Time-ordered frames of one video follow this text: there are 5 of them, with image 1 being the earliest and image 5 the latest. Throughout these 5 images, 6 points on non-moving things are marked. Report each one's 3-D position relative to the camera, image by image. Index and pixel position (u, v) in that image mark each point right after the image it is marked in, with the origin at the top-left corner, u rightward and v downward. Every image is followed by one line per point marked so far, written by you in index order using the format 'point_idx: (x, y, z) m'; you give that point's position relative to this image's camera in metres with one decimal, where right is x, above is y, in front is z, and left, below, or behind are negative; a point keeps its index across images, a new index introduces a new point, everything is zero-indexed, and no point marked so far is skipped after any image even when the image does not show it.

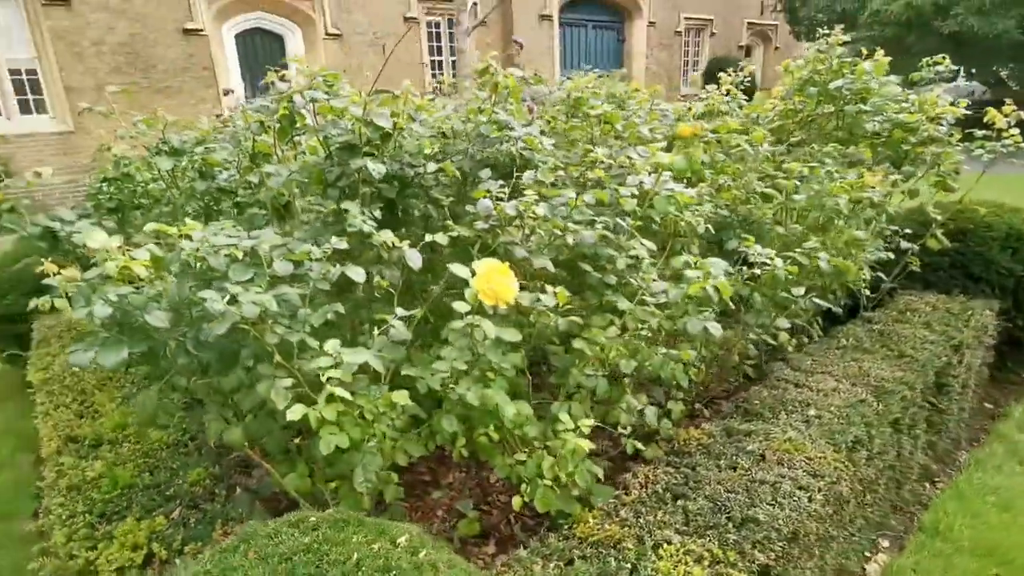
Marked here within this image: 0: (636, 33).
0: (+3.7, +7.4, +16.6) m
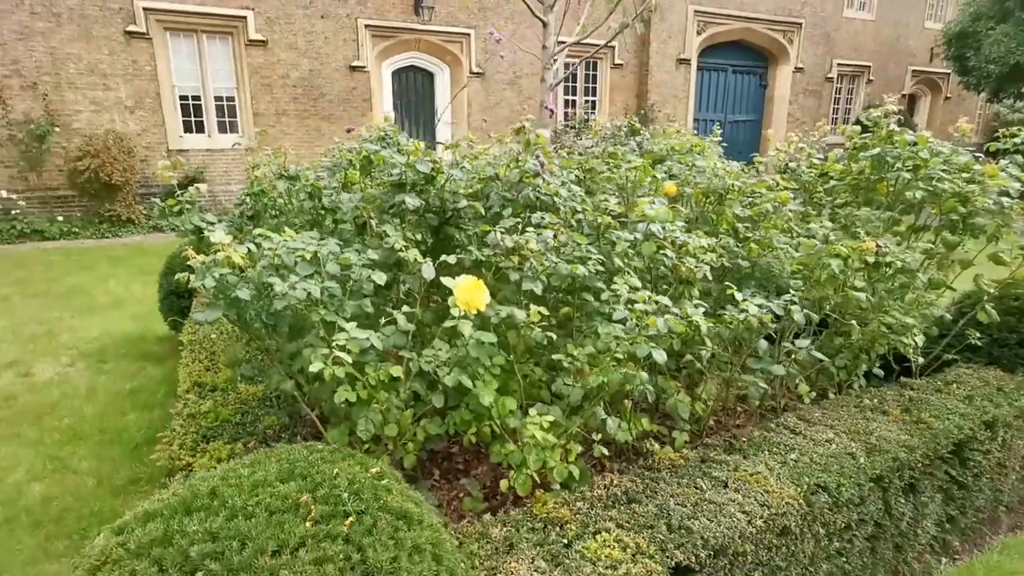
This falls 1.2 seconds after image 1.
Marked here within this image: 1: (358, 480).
0: (+7.6, +5.9, +16.2) m
1: (-0.4, -0.5, +1.4) m
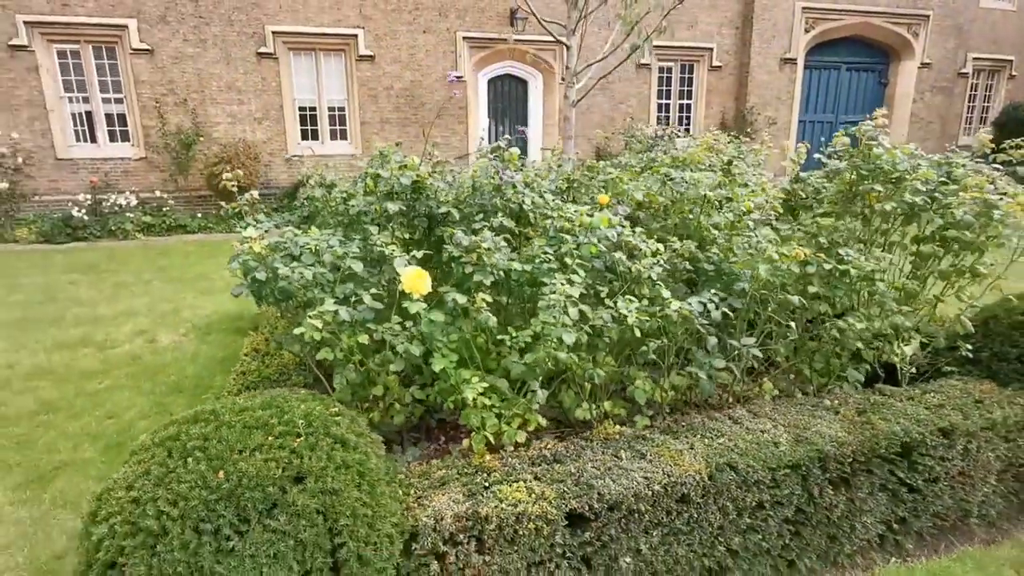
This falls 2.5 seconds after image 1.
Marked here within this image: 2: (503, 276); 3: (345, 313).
0: (+10.1, +5.5, +15.0) m
1: (-0.7, -0.4, +1.9) m
2: (-0.1, 0.0, +2.3) m
3: (-0.6, -0.1, +2.1) m
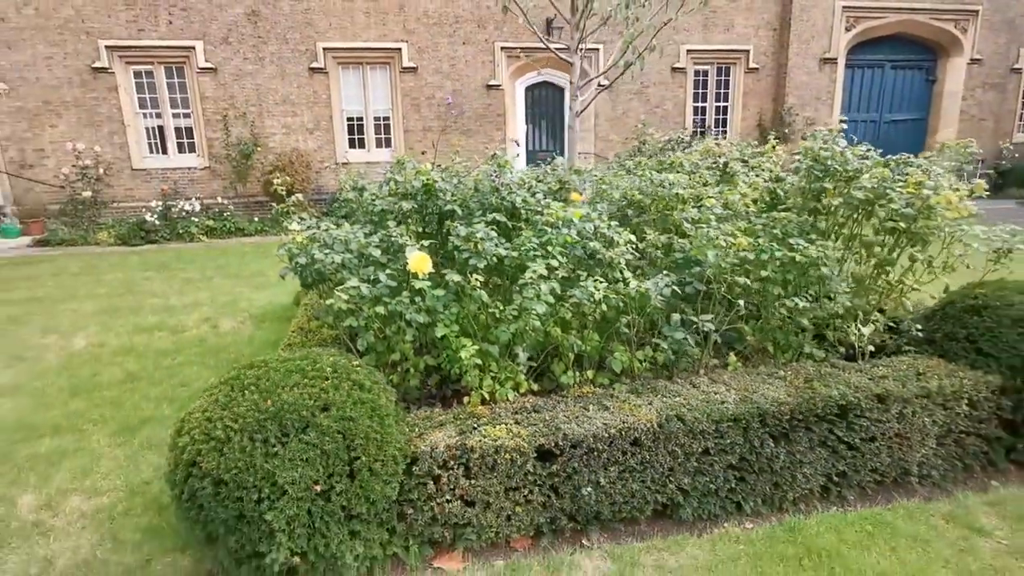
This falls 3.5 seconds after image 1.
0: (+11.0, +5.5, +14.7) m
1: (-0.7, -0.3, +2.4) m
2: (-0.1, +0.1, +2.7) m
3: (-0.7, 0.0, +2.6) m
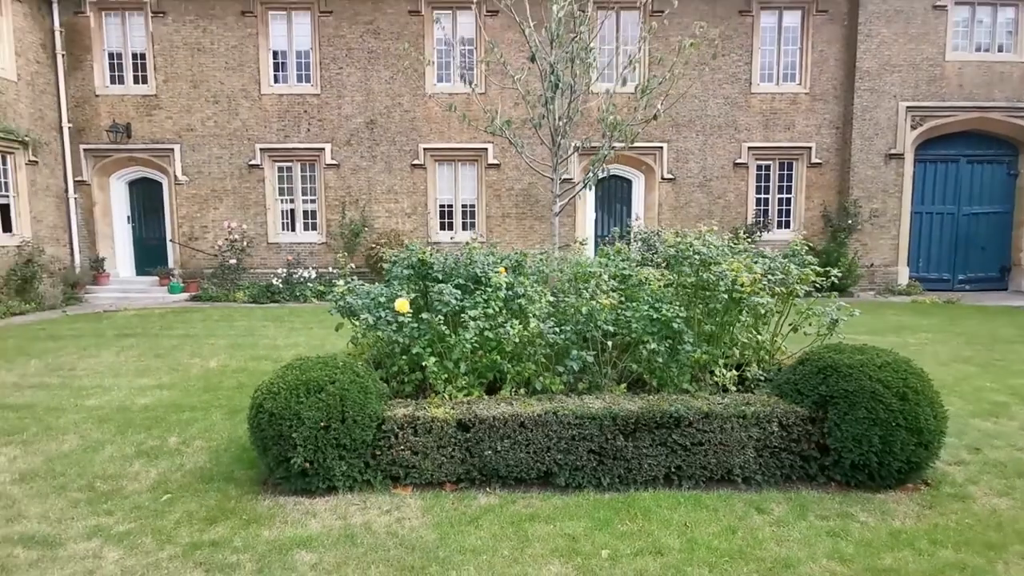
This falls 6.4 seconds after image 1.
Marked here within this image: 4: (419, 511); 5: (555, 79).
0: (+12.9, +3.1, +14.7) m
1: (-1.2, -0.5, +4.0) m
2: (-0.4, -0.1, +4.3) m
3: (-1.0, -0.2, +4.3) m
4: (-0.6, -1.4, +3.6) m
5: (+0.5, +2.2, +6.1) m
